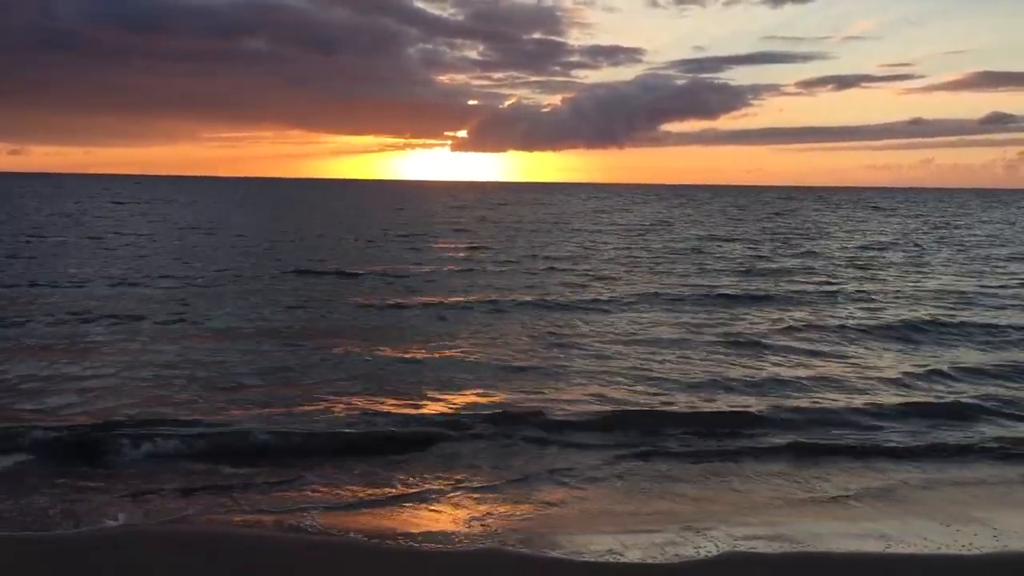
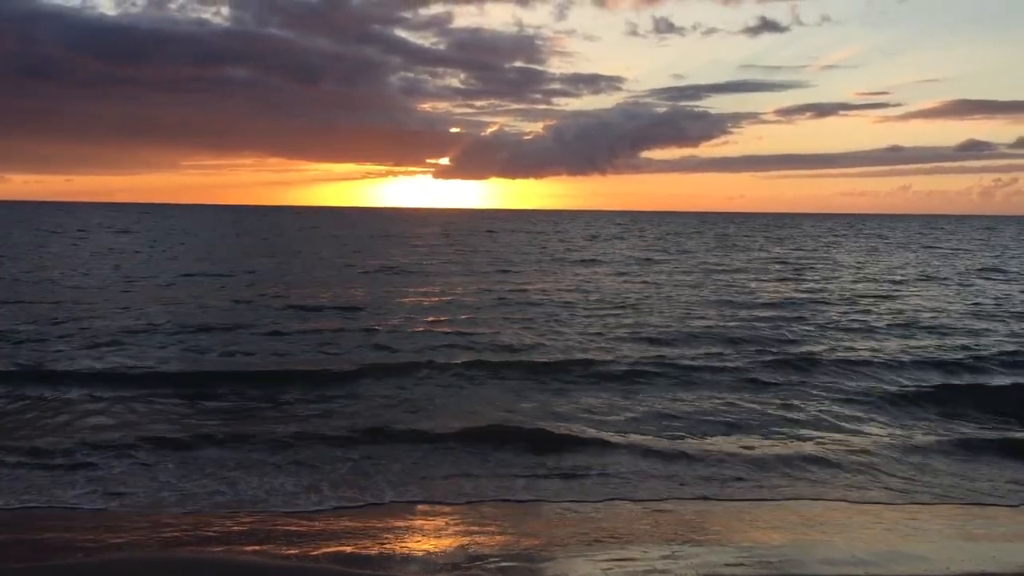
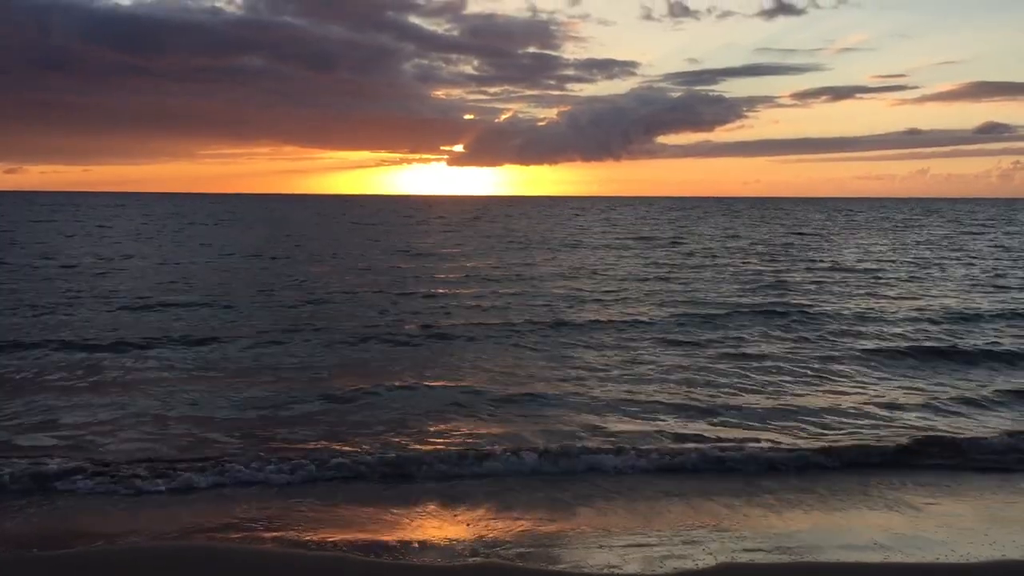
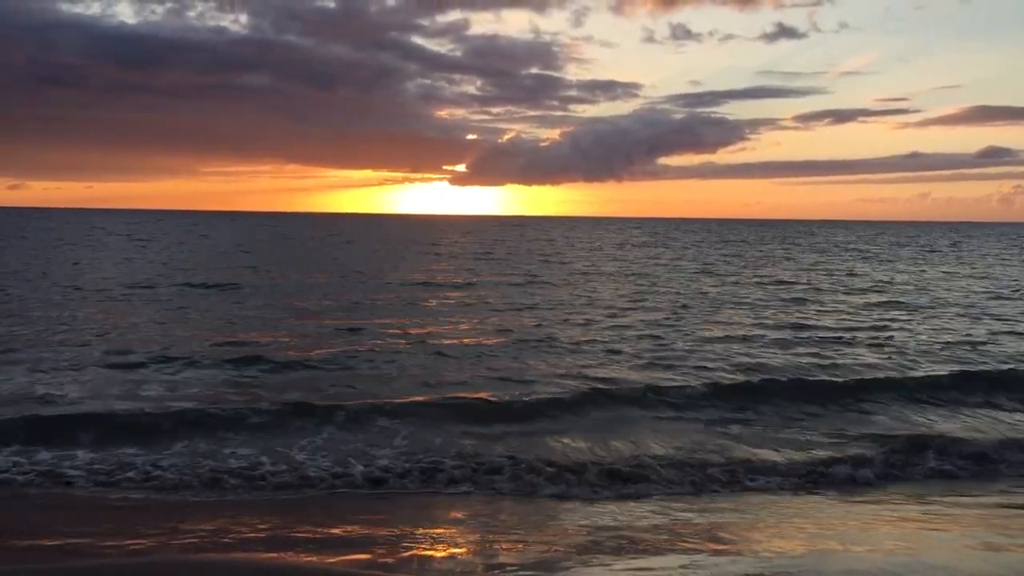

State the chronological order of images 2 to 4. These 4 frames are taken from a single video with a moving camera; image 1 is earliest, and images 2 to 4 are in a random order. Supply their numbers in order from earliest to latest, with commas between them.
3, 2, 4
